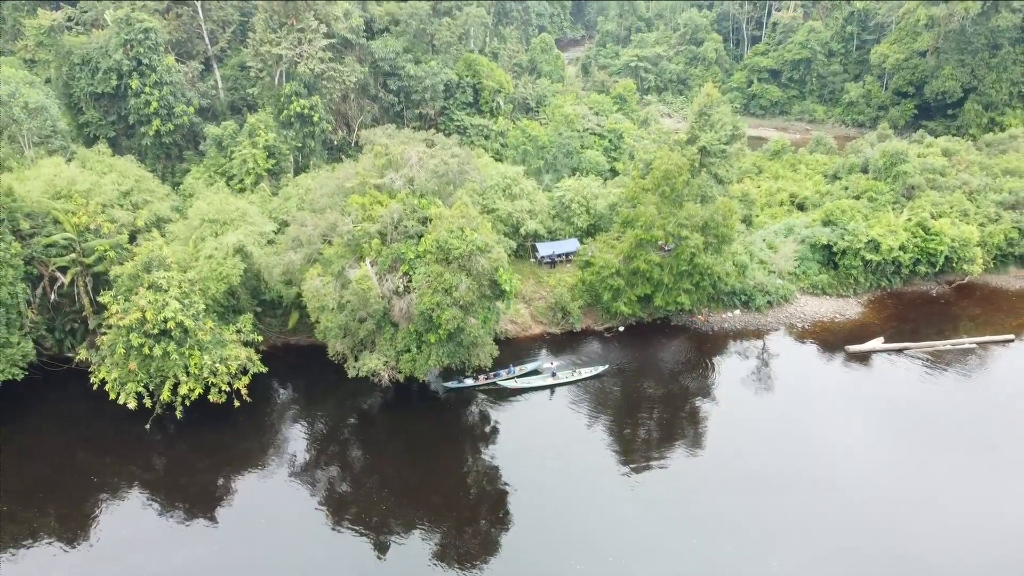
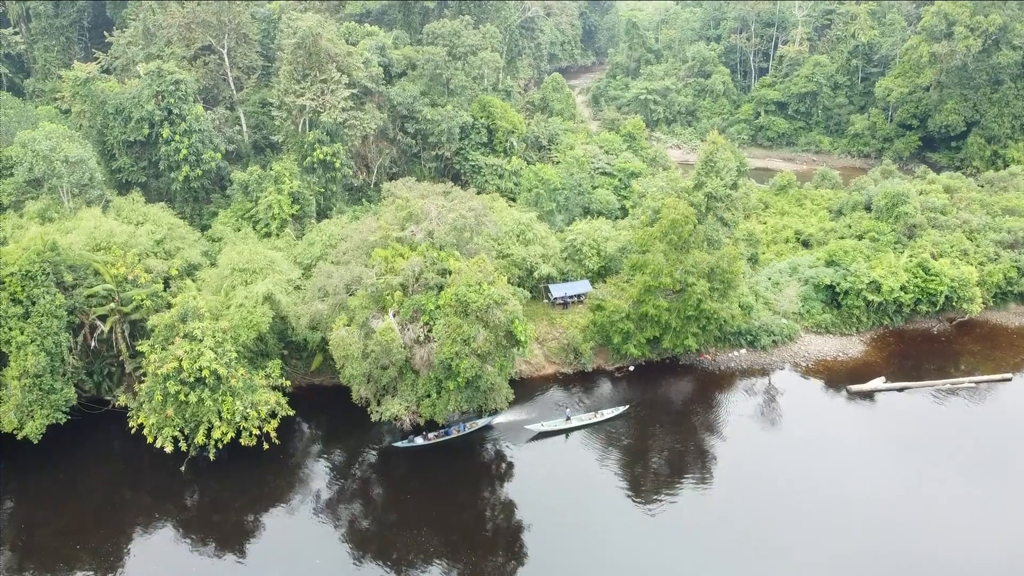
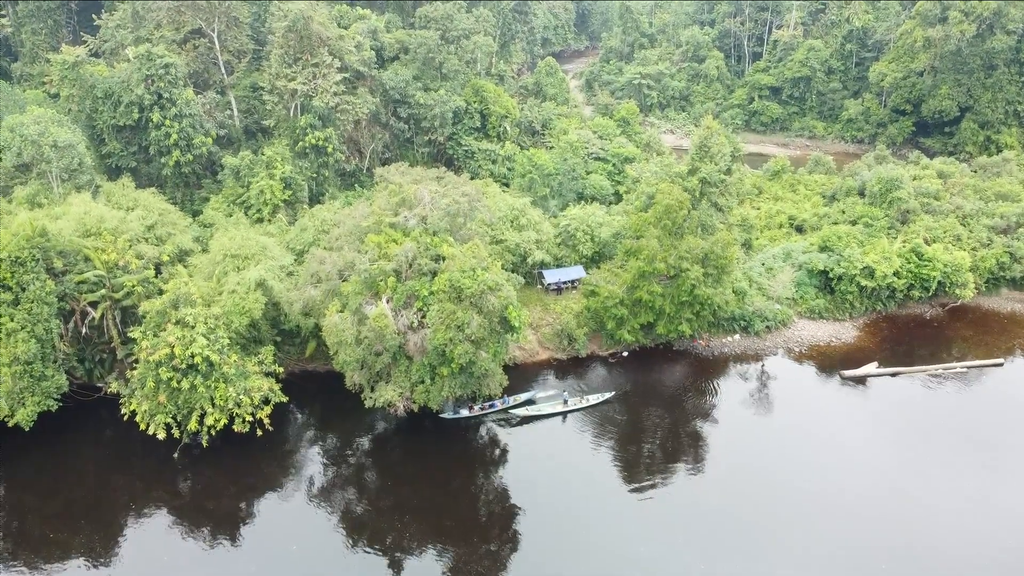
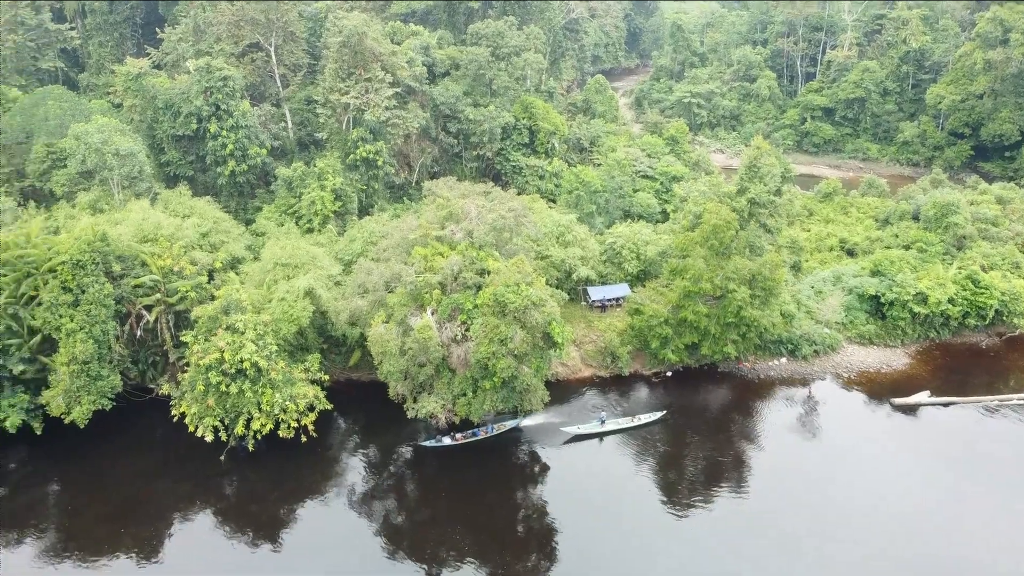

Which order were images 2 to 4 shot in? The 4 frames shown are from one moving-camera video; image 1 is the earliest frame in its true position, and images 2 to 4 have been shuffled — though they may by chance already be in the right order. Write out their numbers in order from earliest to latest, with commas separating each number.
3, 2, 4
